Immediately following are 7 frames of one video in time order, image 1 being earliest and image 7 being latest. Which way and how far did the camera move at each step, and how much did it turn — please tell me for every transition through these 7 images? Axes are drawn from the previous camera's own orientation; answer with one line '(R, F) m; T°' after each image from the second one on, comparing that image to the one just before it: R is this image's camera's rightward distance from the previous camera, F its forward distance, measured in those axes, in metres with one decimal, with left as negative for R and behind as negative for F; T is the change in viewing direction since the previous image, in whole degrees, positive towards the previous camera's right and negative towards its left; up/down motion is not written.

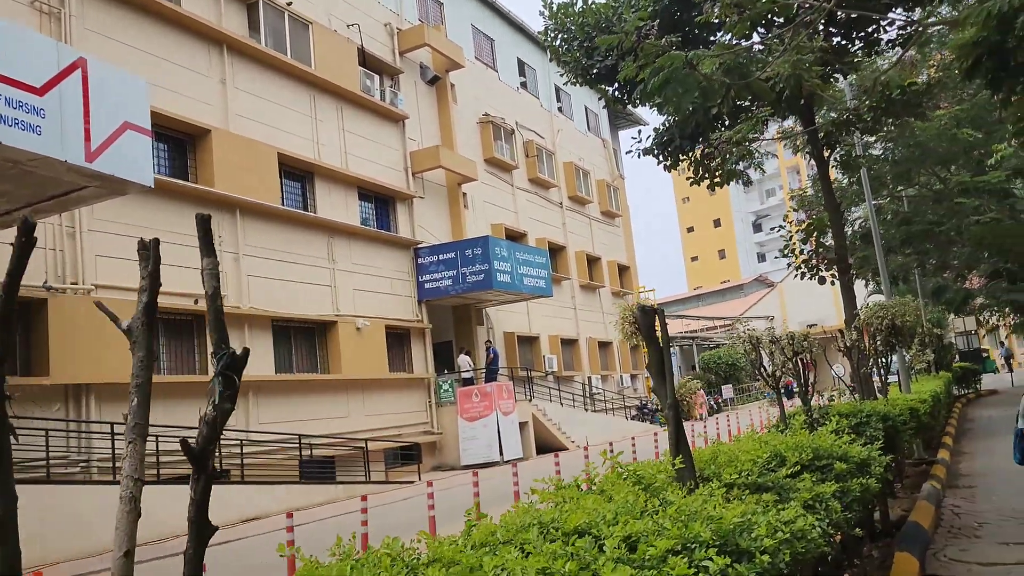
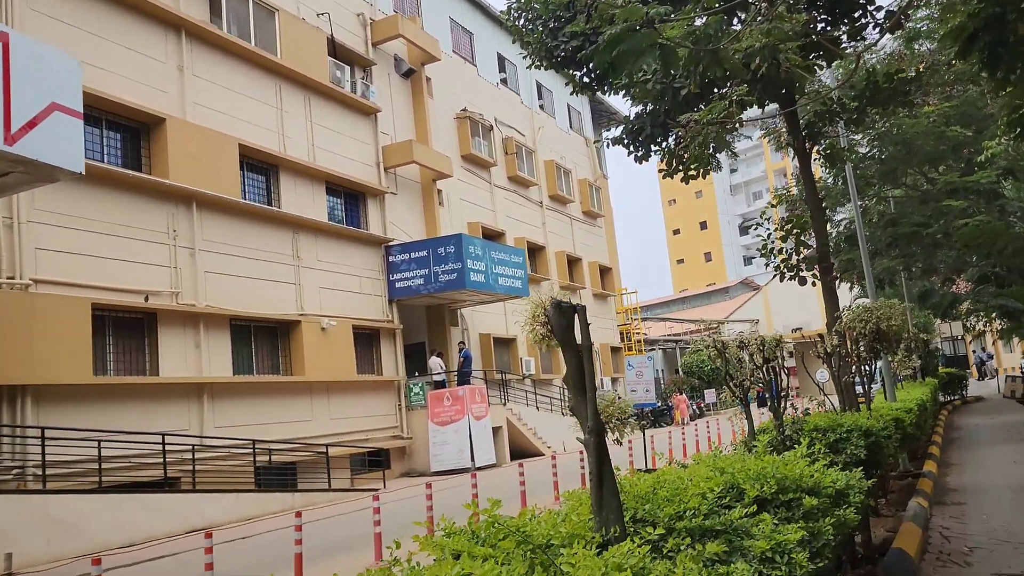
(+0.3, +0.7) m; +1°
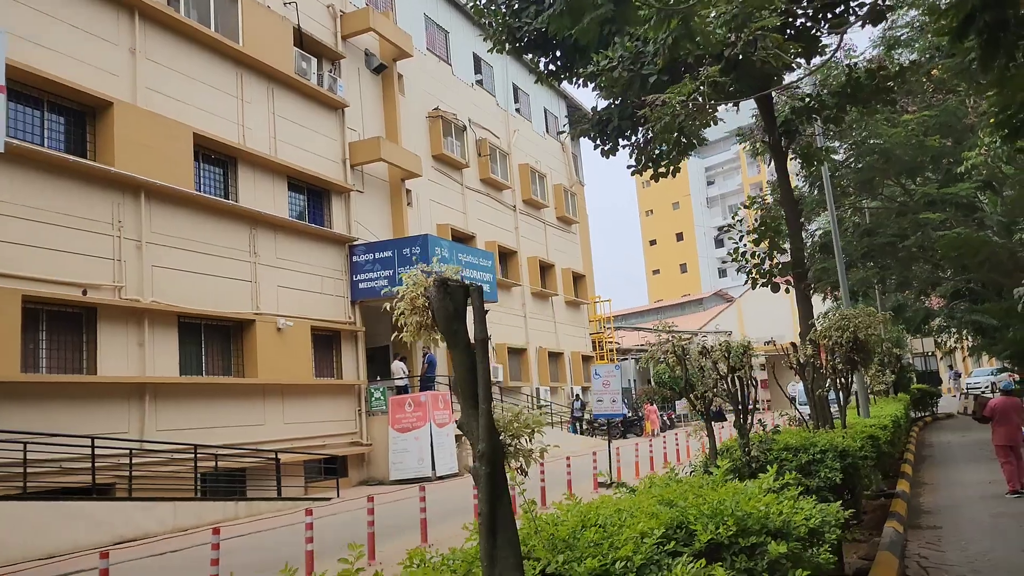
(+0.2, +0.6) m; +2°
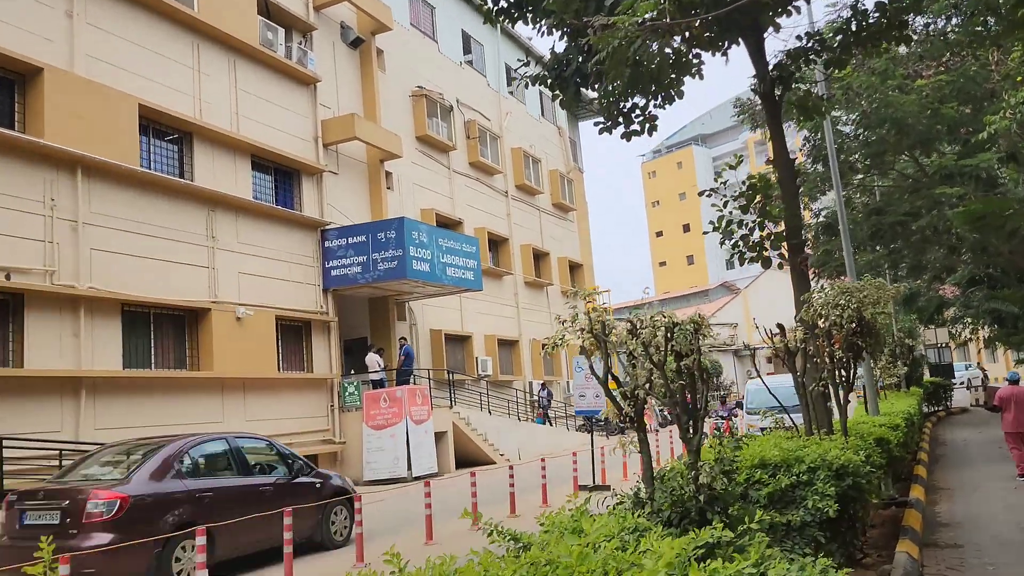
(+0.6, +1.2) m; -1°
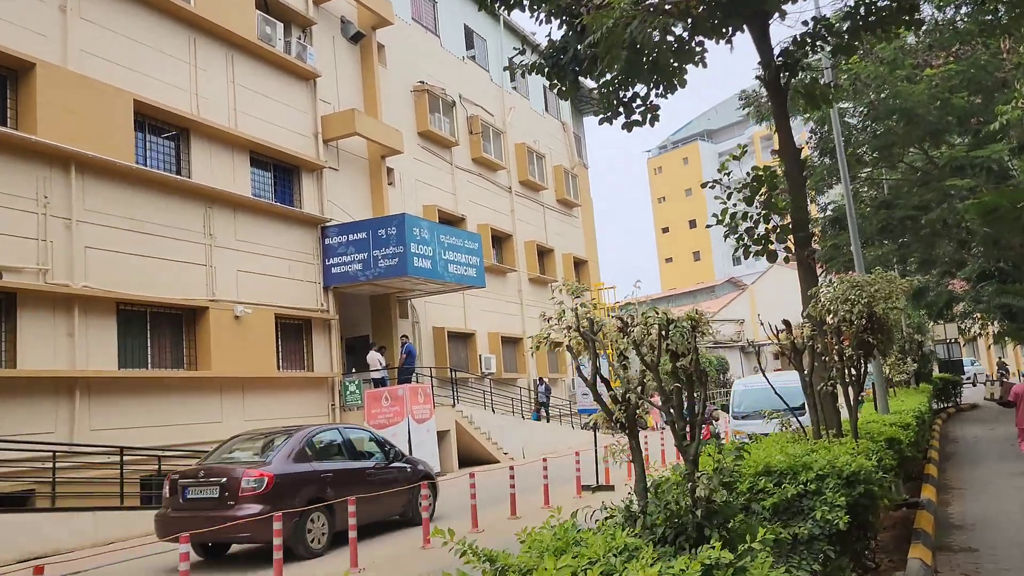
(+0.1, +0.2) m; 0°
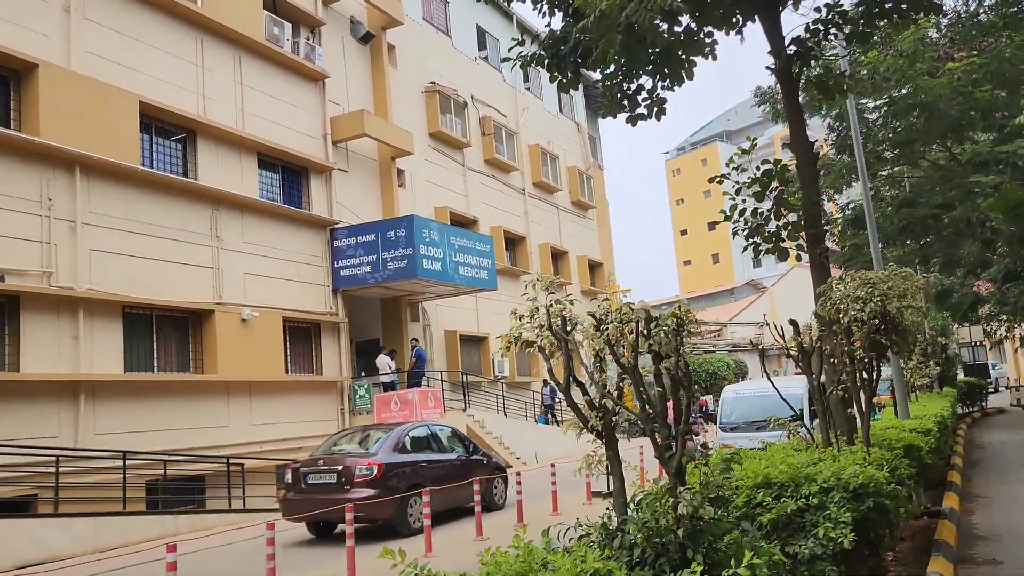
(+0.2, +0.3) m; -1°
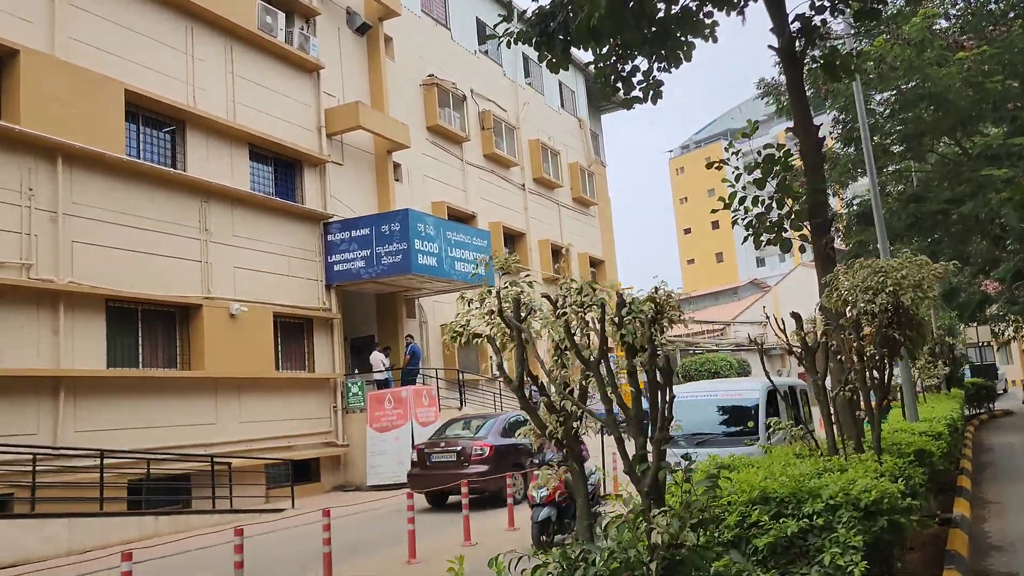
(+0.1, +0.4) m; 0°
